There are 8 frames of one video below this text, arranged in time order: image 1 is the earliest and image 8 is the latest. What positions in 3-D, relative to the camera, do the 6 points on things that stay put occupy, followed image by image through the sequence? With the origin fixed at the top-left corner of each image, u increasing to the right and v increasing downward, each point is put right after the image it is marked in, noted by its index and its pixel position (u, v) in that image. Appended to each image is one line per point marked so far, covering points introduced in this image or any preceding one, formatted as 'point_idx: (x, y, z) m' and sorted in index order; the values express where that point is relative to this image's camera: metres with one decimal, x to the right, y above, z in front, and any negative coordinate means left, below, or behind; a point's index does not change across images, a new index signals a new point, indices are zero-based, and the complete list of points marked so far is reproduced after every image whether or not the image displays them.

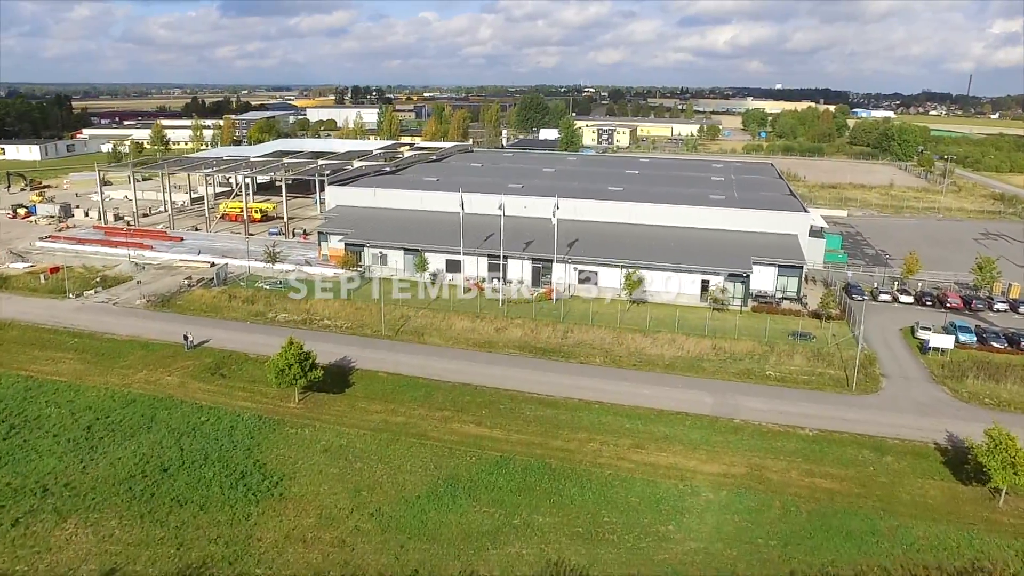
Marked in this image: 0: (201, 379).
0: (-8.0, -2.3, +19.8) m
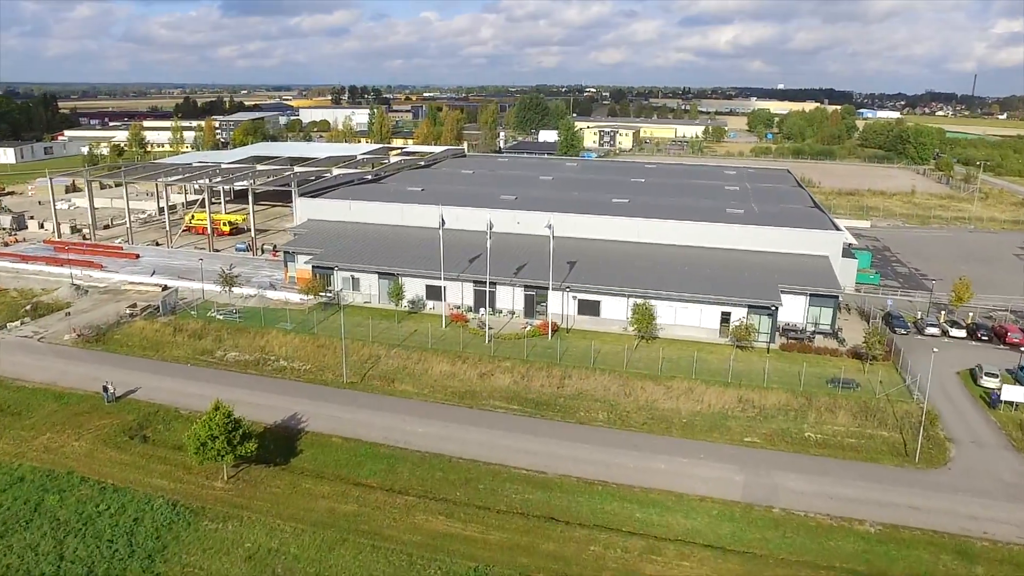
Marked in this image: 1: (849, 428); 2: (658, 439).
0: (-8.3, -3.3, +16.2) m
1: (+7.5, -3.1, +17.2) m
2: (+3.1, -3.2, +16.5) m
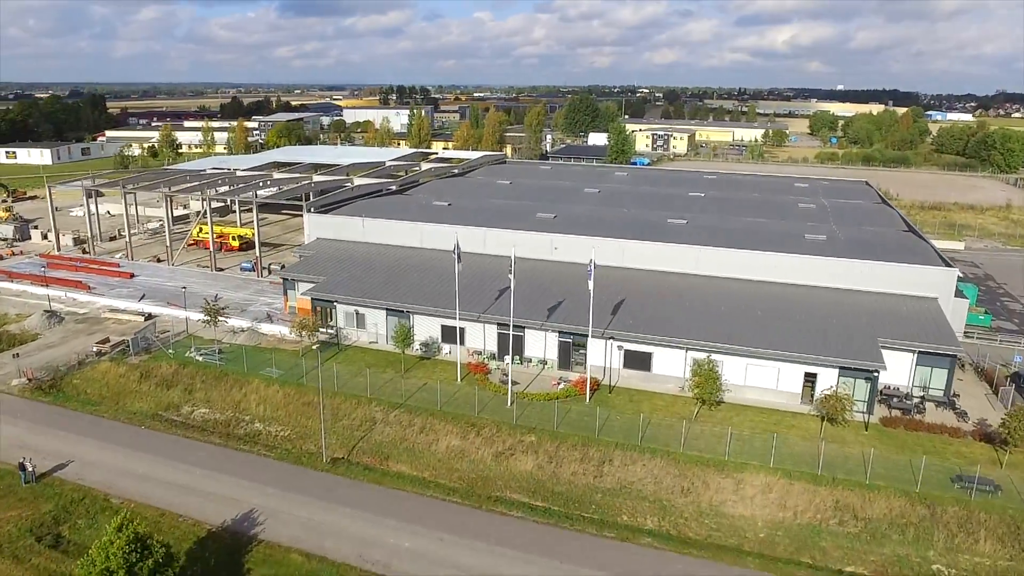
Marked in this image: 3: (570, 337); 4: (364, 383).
0: (-8.1, -4.3, +12.4) m
1: (+7.8, -4.4, +12.5) m
2: (+3.4, -4.4, +12.0) m
3: (+1.5, -1.2, +19.4) m
4: (-3.7, -2.3, +19.0) m
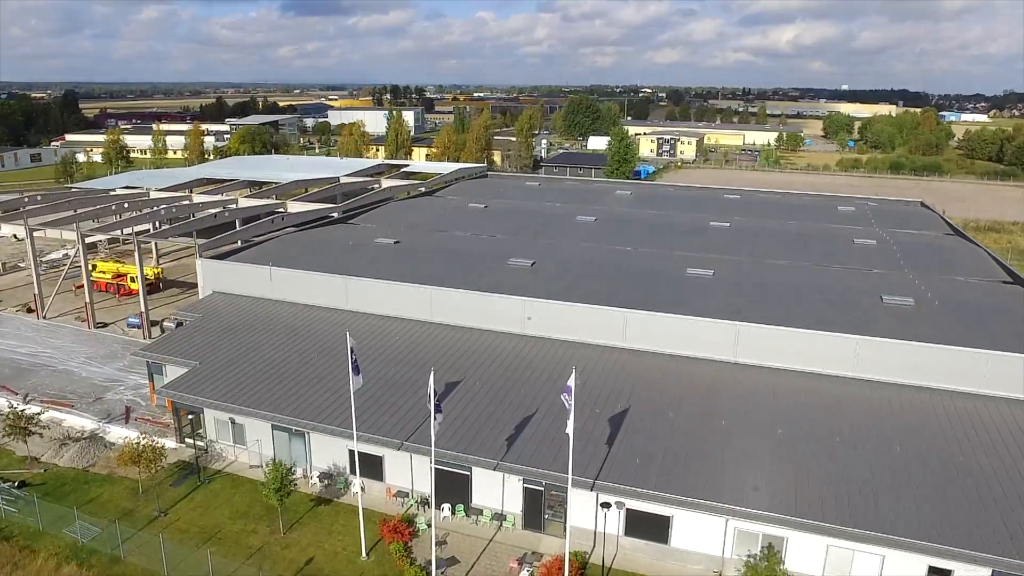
0: (-9.1, -6.2, +5.3) m
1: (+6.8, -6.3, +5.3) m
2: (+2.4, -6.3, +4.9) m
3: (+0.5, -3.1, +12.3) m
4: (-4.7, -4.2, +11.9) m
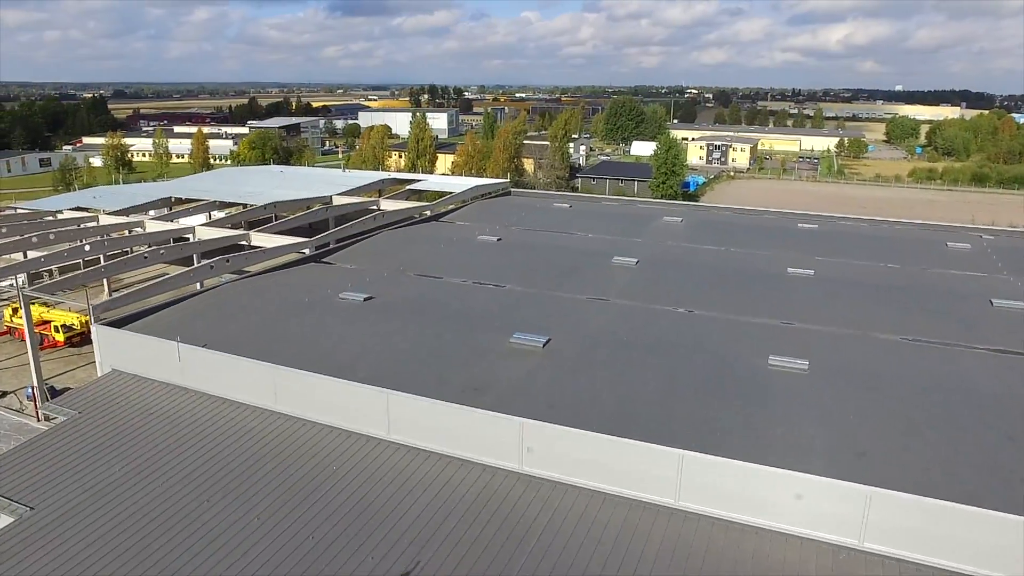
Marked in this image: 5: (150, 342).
0: (-9.9, -7.7, -0.1) m
1: (+6.0, -8.0, -0.9) m
2: (+1.5, -8.0, -1.1) m
3: (+0.1, -4.7, +6.3) m
4: (-5.1, -5.8, +6.3) m
5: (-6.8, -1.0, +14.4) m
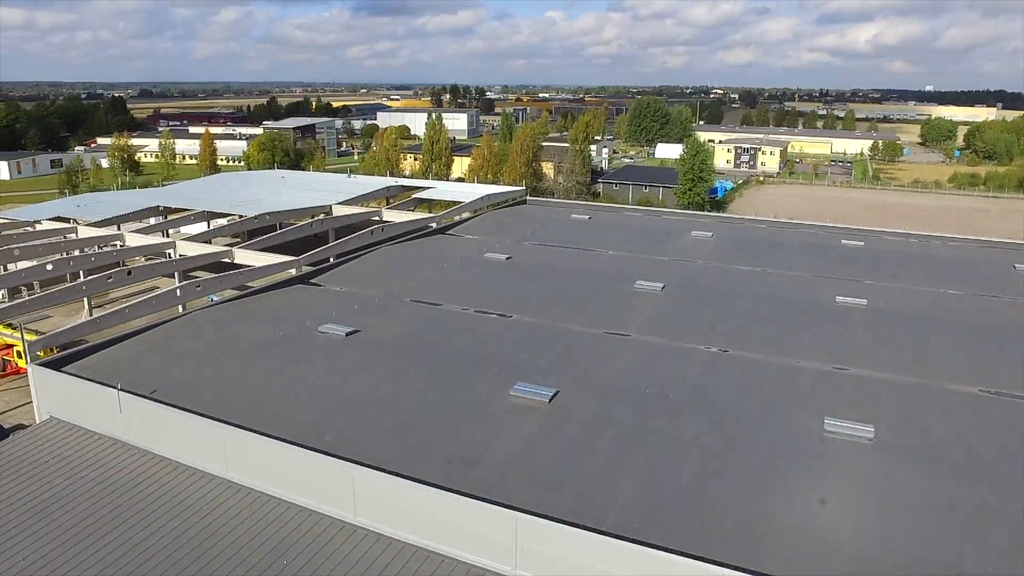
0: (-10.3, -8.2, -2.1) m
1: (+5.5, -8.7, -3.4) m
2: (+1.1, -8.6, -3.5) m
3: (-0.2, -5.4, +4.0) m
4: (-5.3, -6.4, +4.1) m
5: (-6.7, -1.6, +12.2) m
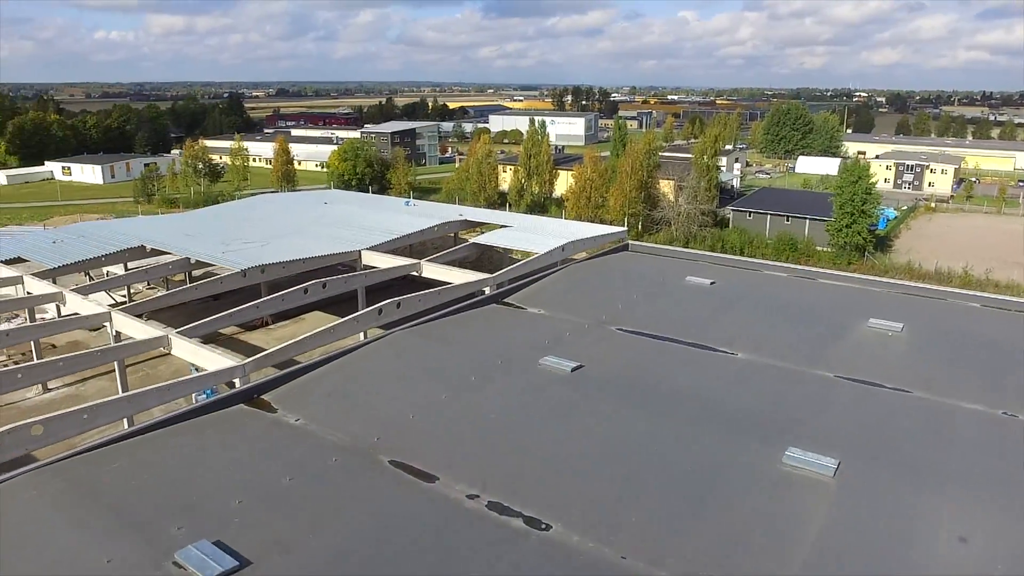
0: (-13.0, -9.9, -7.9) m
1: (+2.4, -11.1, -11.7) m
2: (-2.0, -10.8, -11.0) m
3: (-1.9, -7.6, -3.5) m
4: (-7.0, -8.3, -2.6) m
5: (-6.9, -3.5, +5.7) m
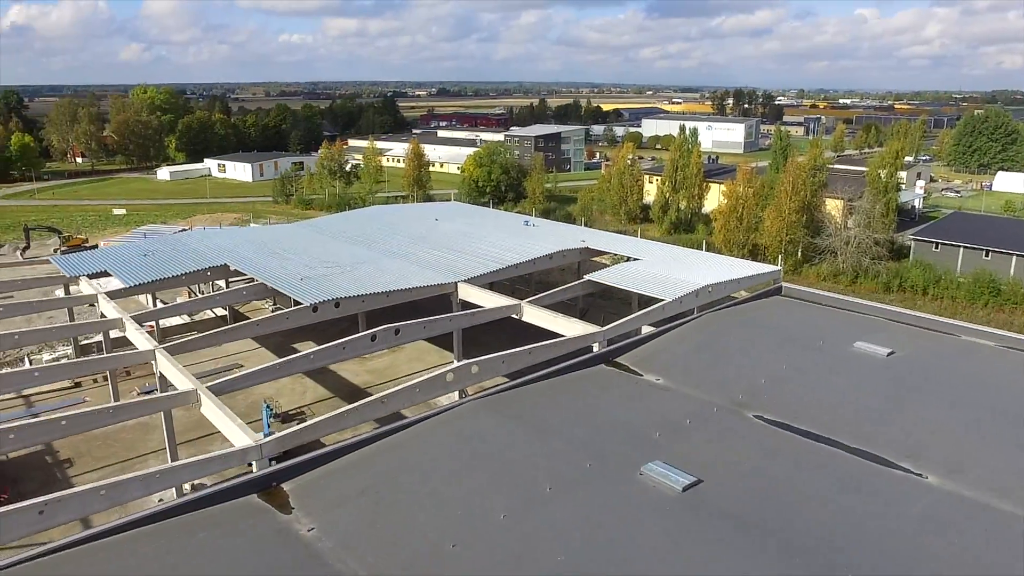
0: (-16.1, -10.1, -8.5) m
1: (-1.8, -12.1, -15.1) m
2: (-6.0, -11.6, -13.6) m
3: (-4.3, -8.4, -6.2) m
4: (-9.2, -8.9, -4.4) m
5: (-7.3, -4.2, +3.7) m
